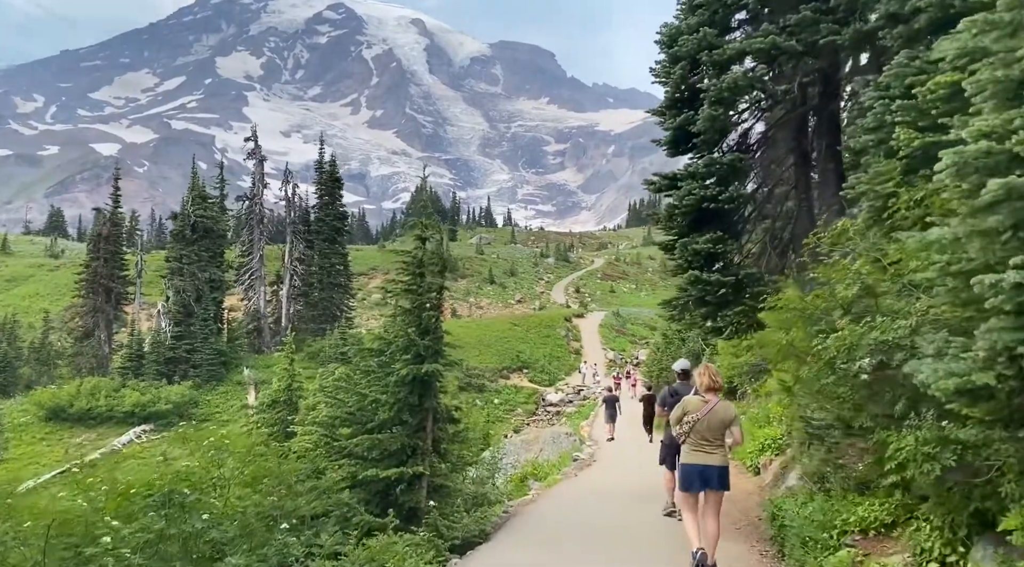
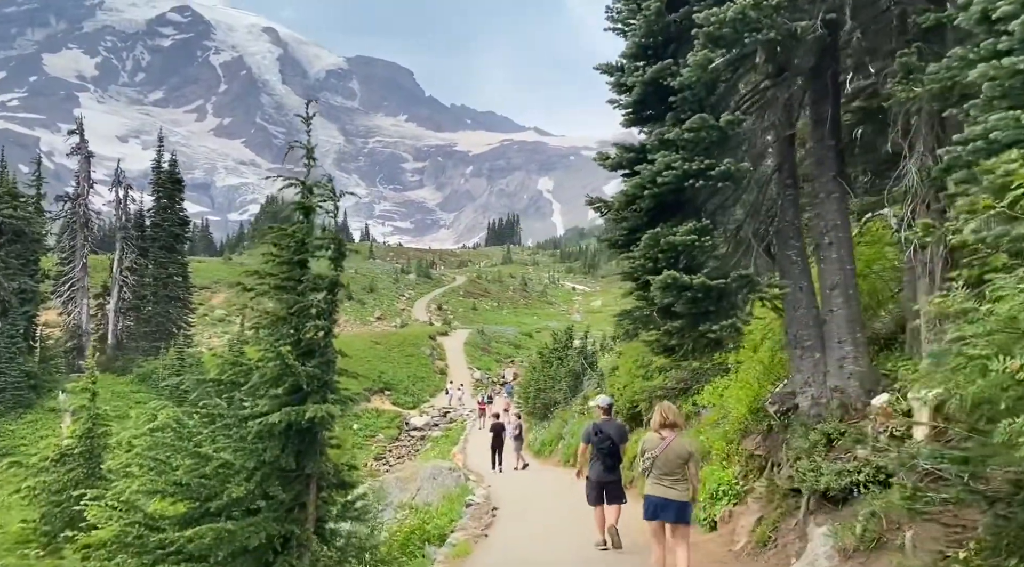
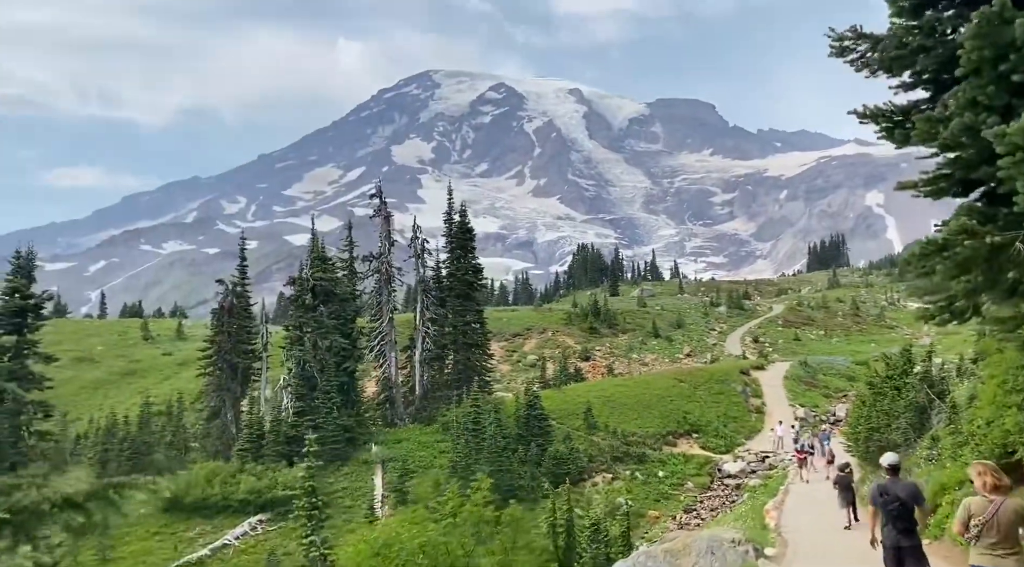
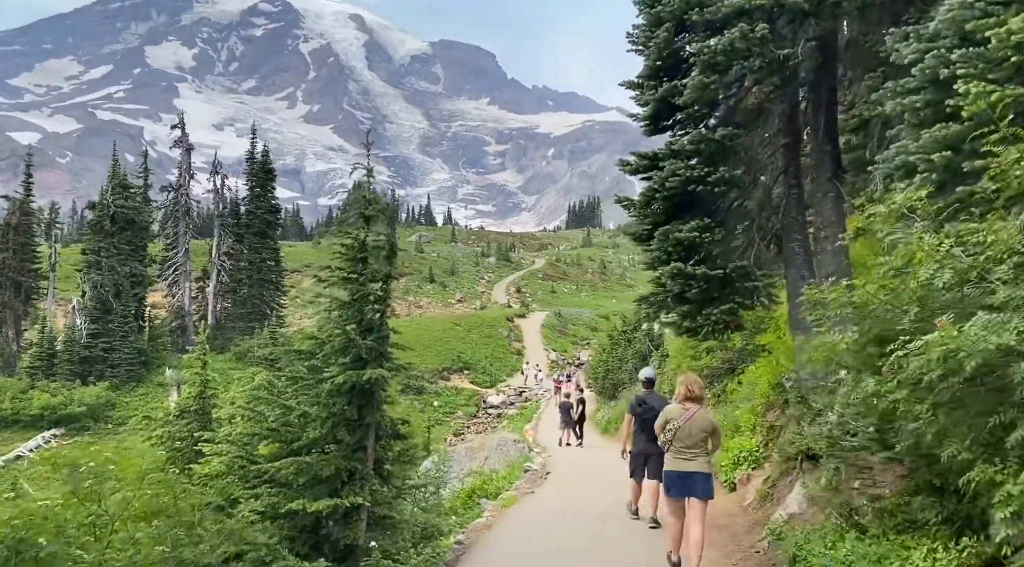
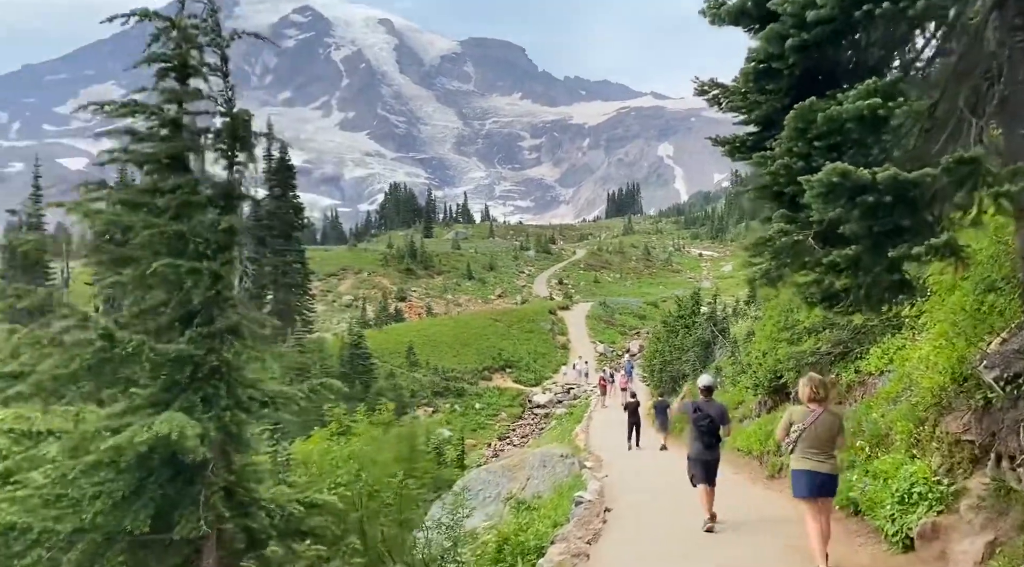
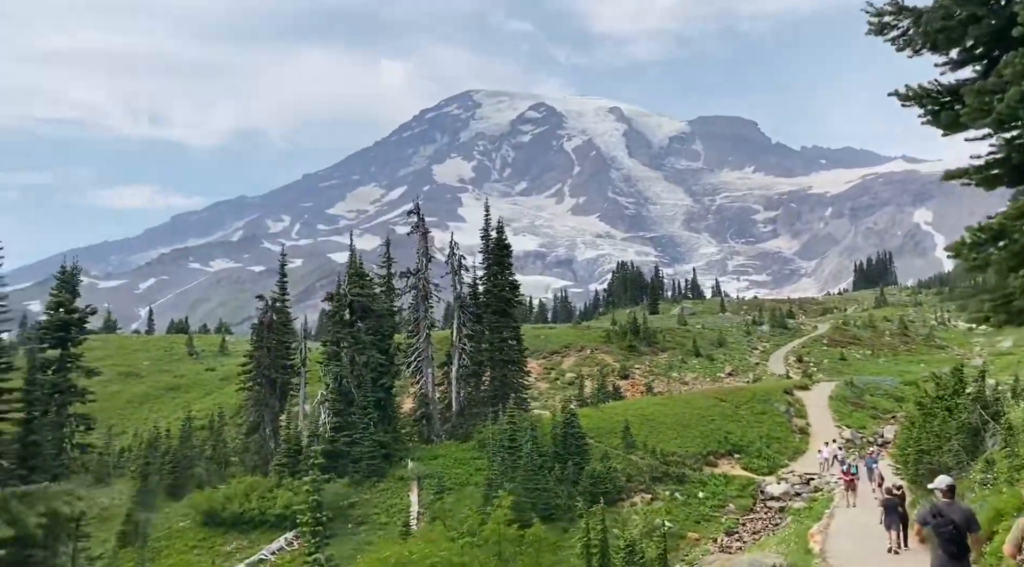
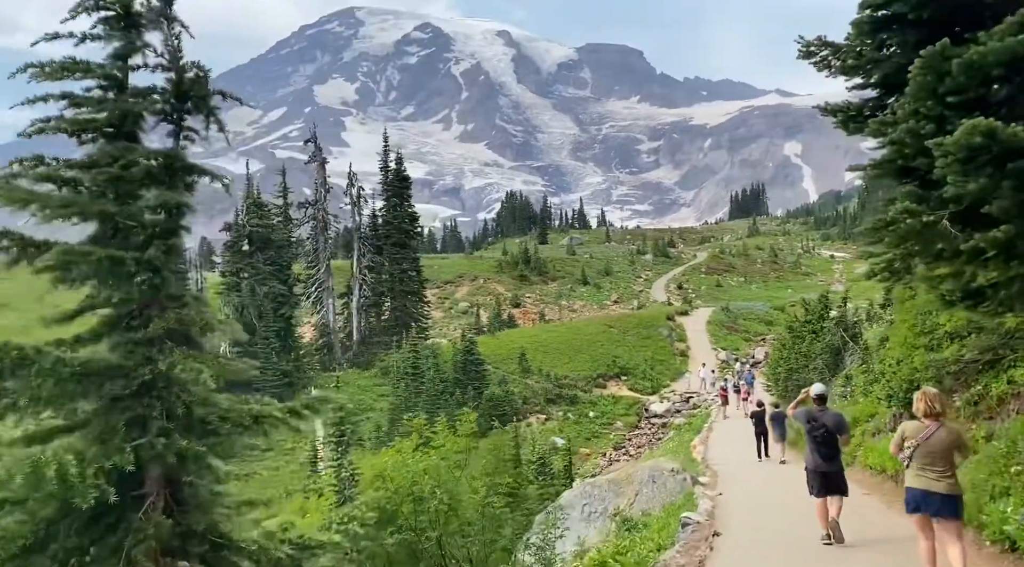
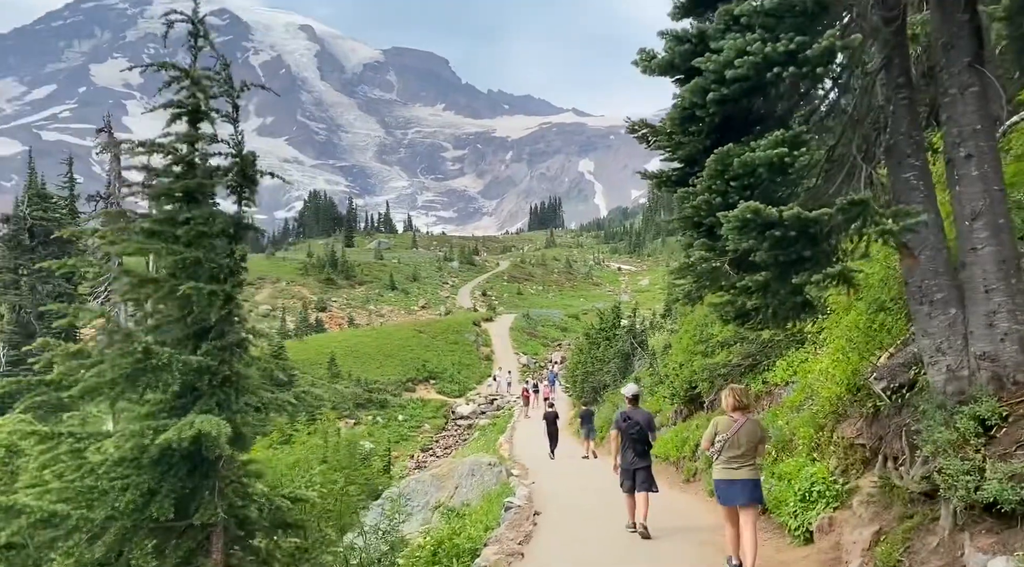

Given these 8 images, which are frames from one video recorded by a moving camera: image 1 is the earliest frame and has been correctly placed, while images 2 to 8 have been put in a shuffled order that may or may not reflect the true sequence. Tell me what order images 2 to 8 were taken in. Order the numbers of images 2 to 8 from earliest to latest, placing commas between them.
4, 2, 8, 5, 7, 3, 6
